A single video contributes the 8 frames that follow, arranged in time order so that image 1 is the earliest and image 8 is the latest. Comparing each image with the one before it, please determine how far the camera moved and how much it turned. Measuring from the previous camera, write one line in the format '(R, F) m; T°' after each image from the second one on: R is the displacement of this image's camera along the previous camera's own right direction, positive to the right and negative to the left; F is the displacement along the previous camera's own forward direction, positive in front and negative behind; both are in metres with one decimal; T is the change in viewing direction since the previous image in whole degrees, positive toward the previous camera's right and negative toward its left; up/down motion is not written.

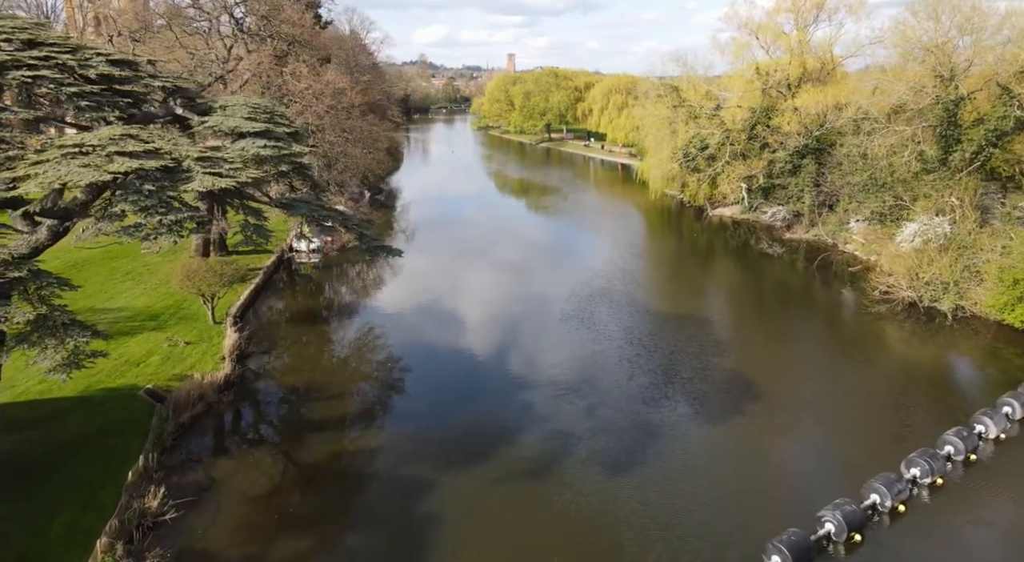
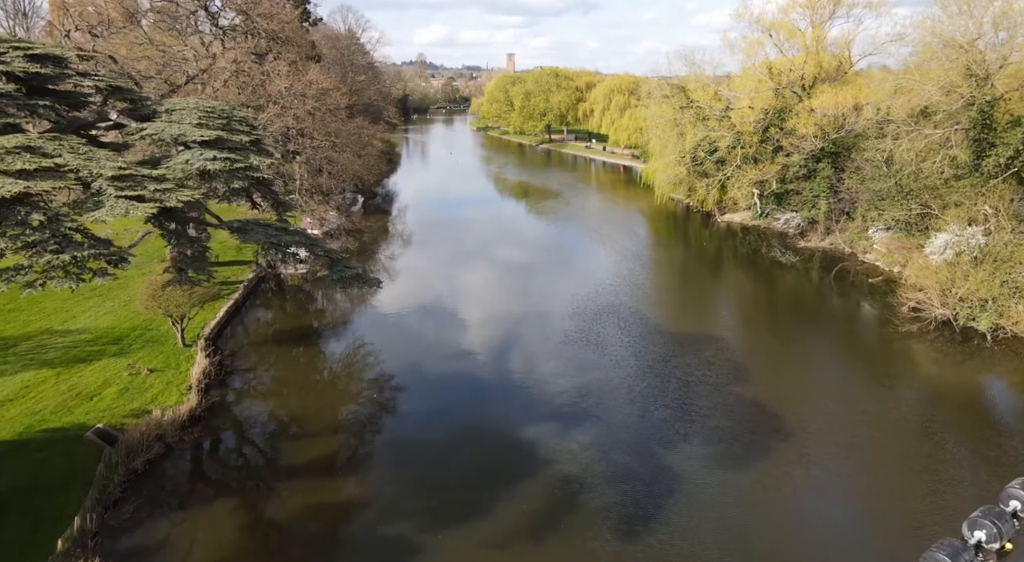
(0.0, +1.5) m; 0°
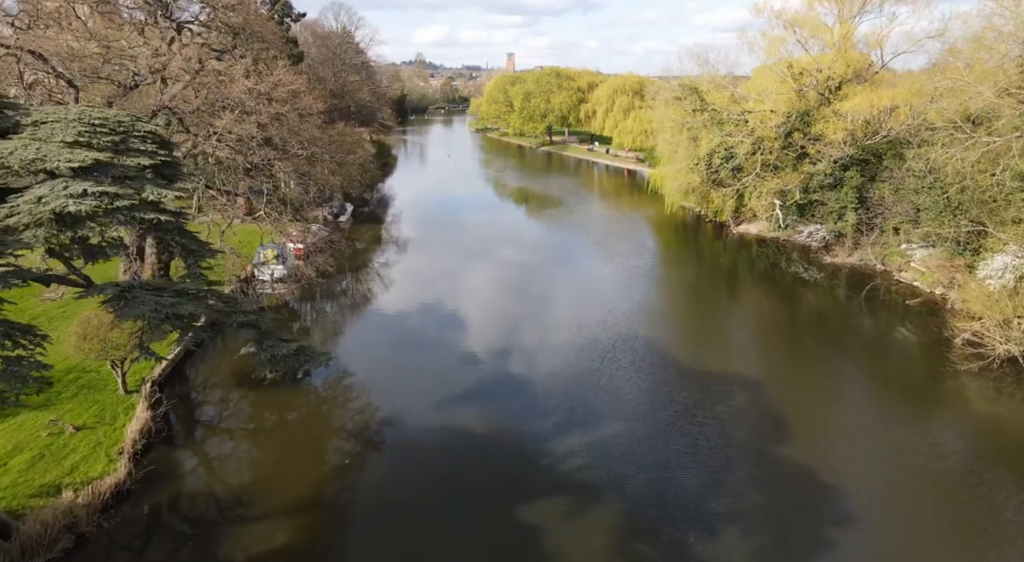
(0.0, +2.3) m; 0°
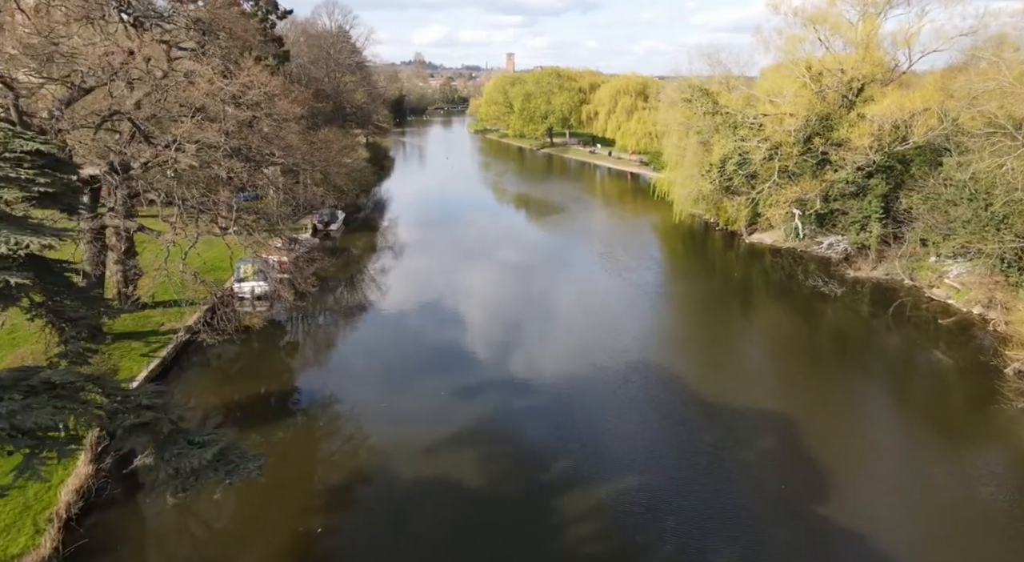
(0.0, +1.7) m; 0°
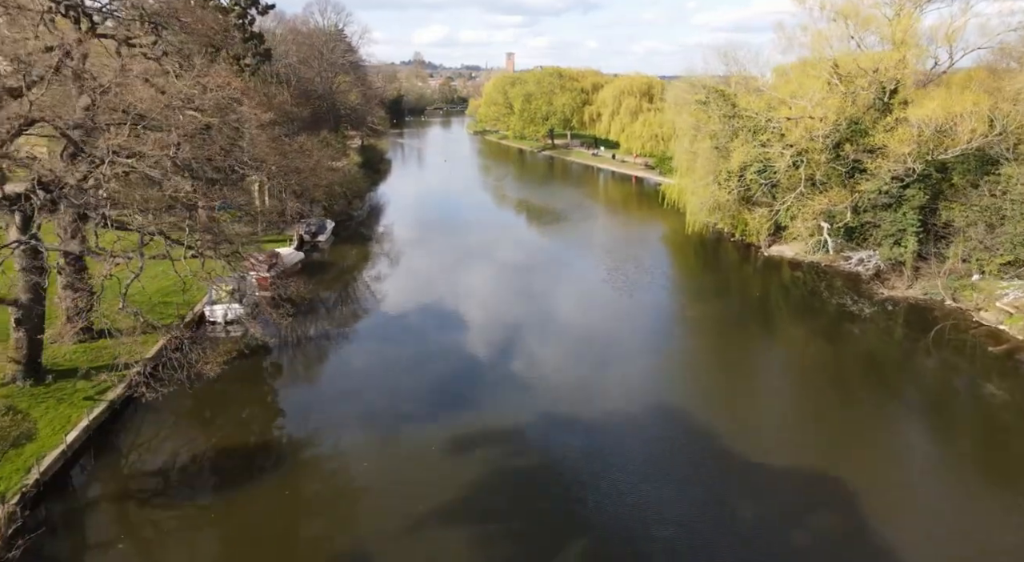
(0.0, +2.0) m; 0°
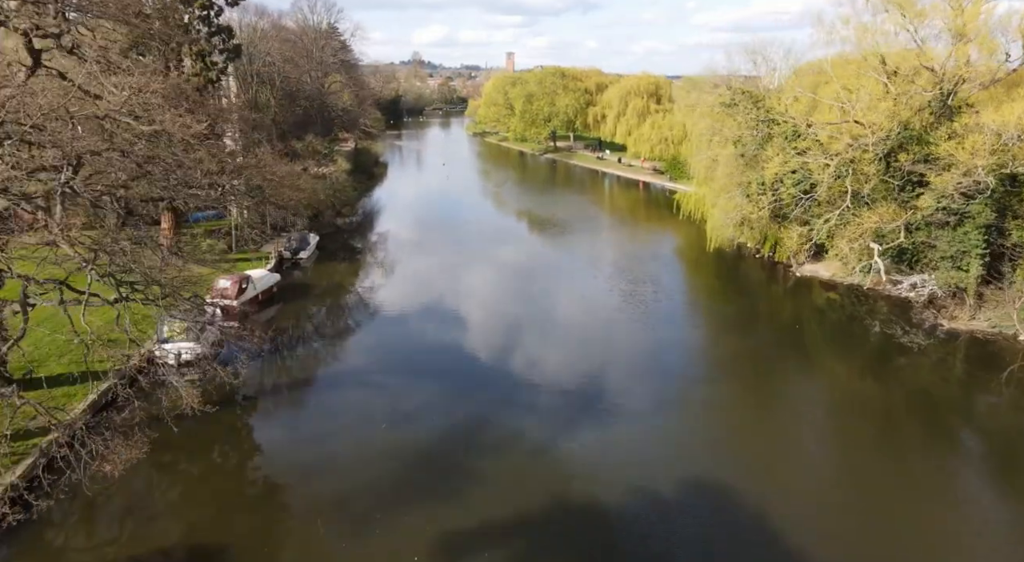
(-0.1, +2.8) m; 0°
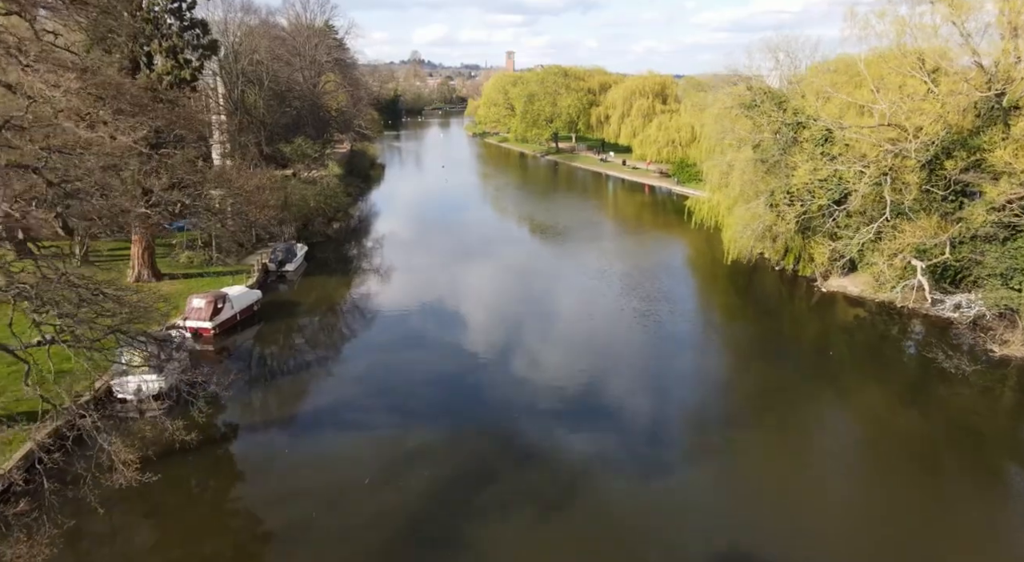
(-0.1, +1.8) m; 0°
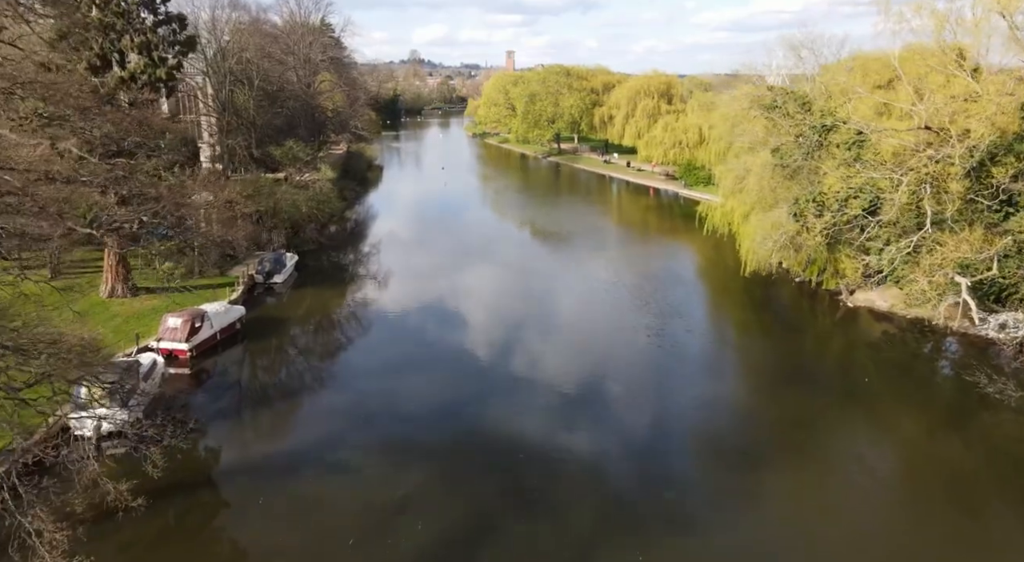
(-0.1, +1.5) m; 0°
